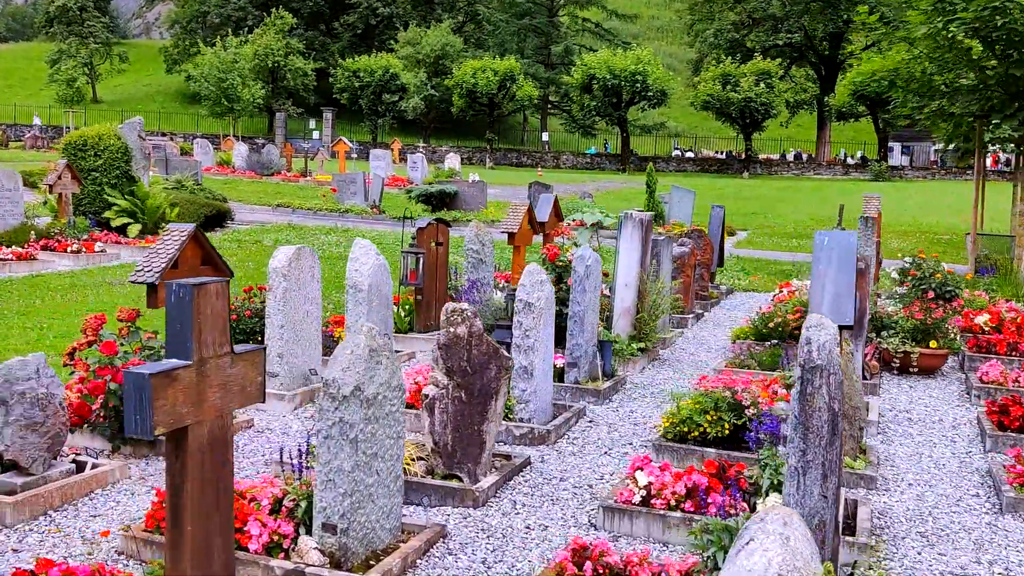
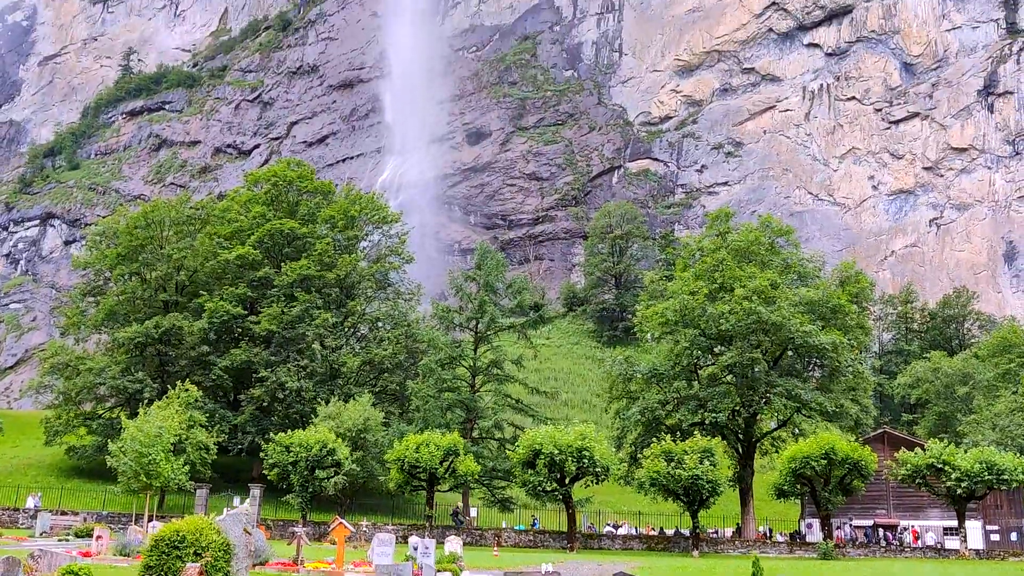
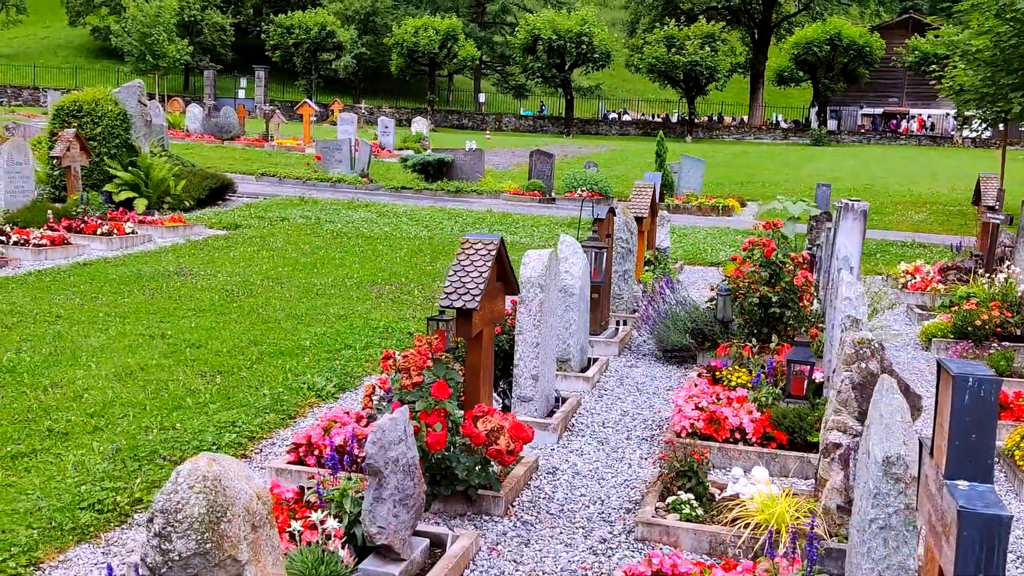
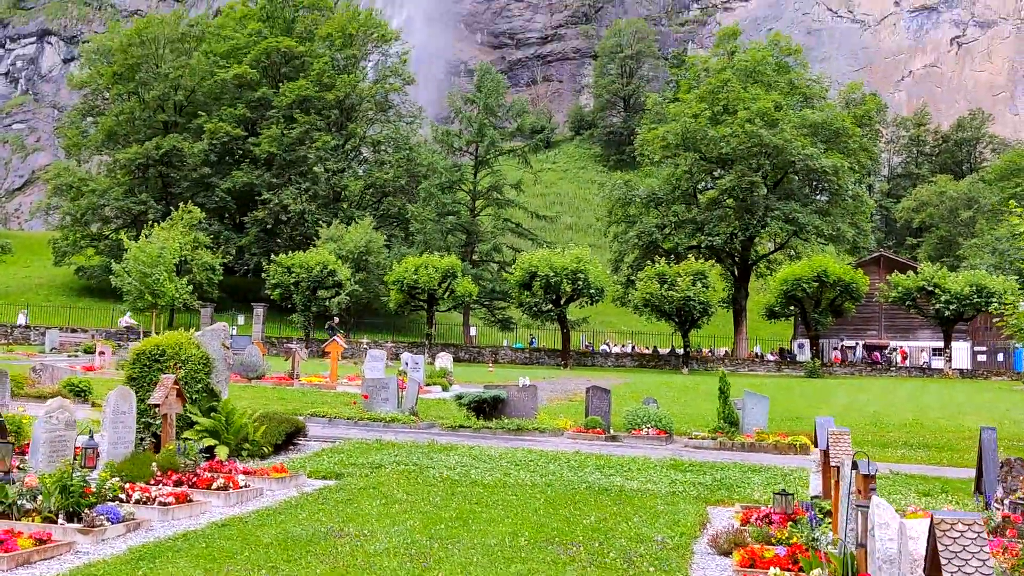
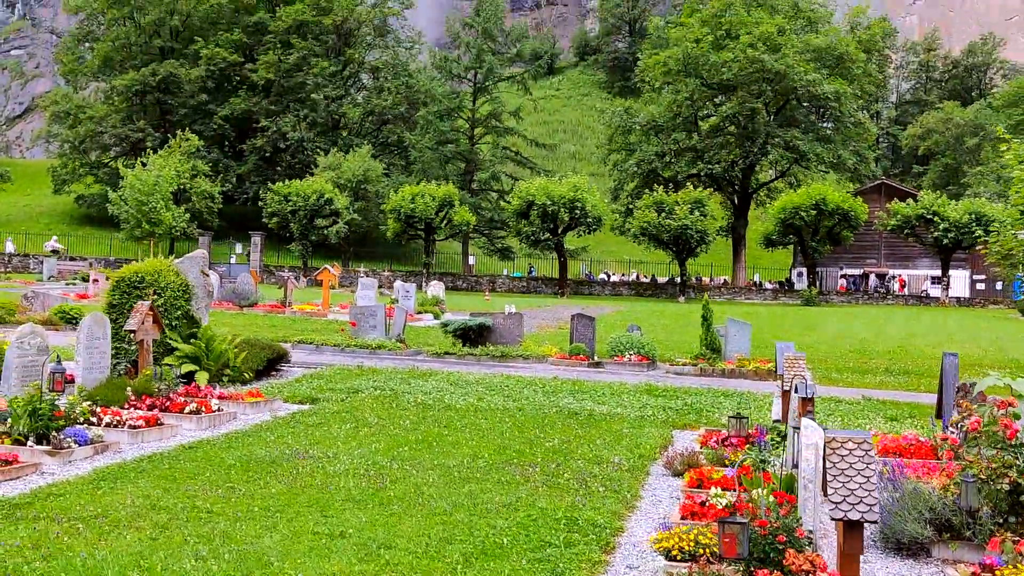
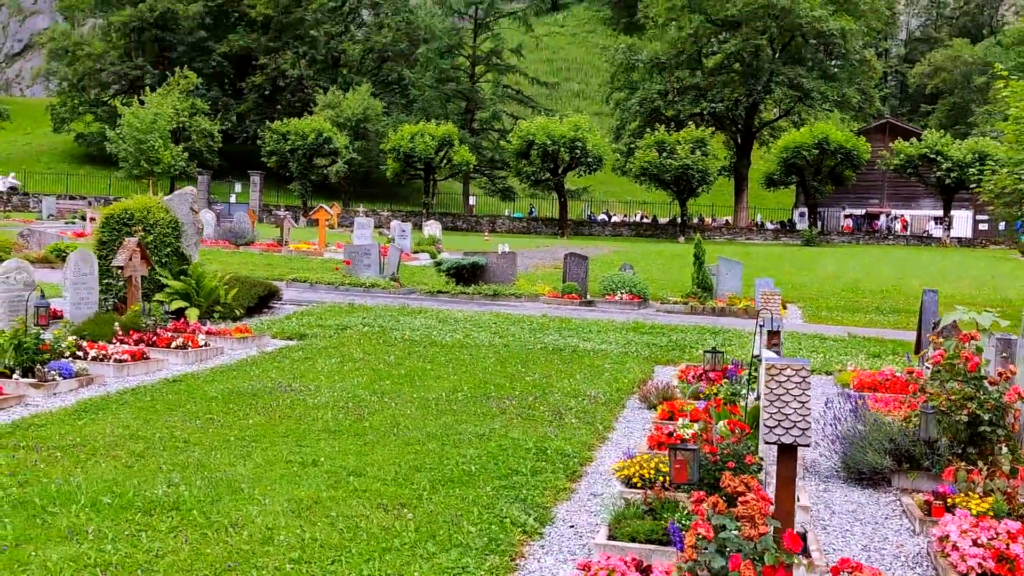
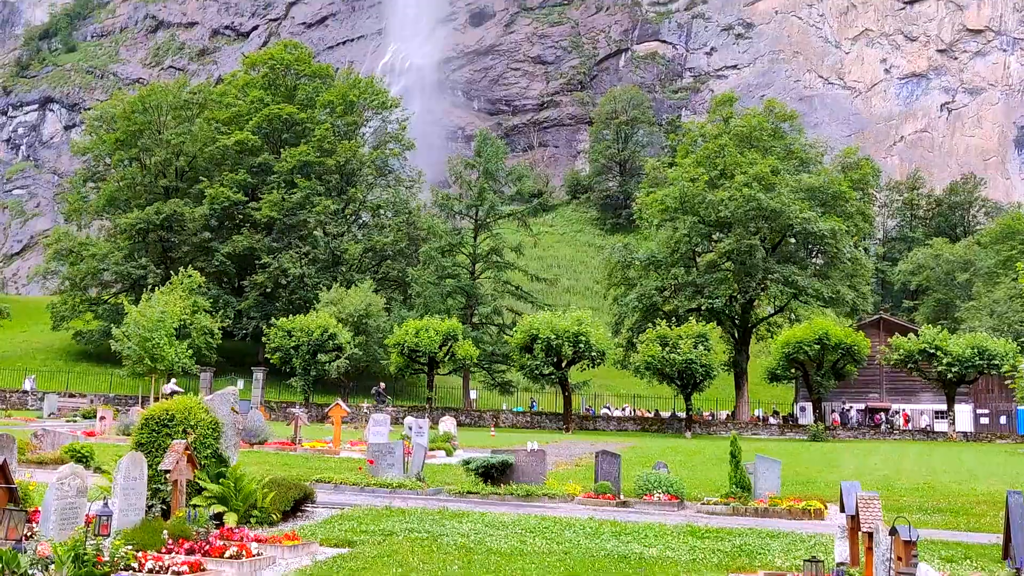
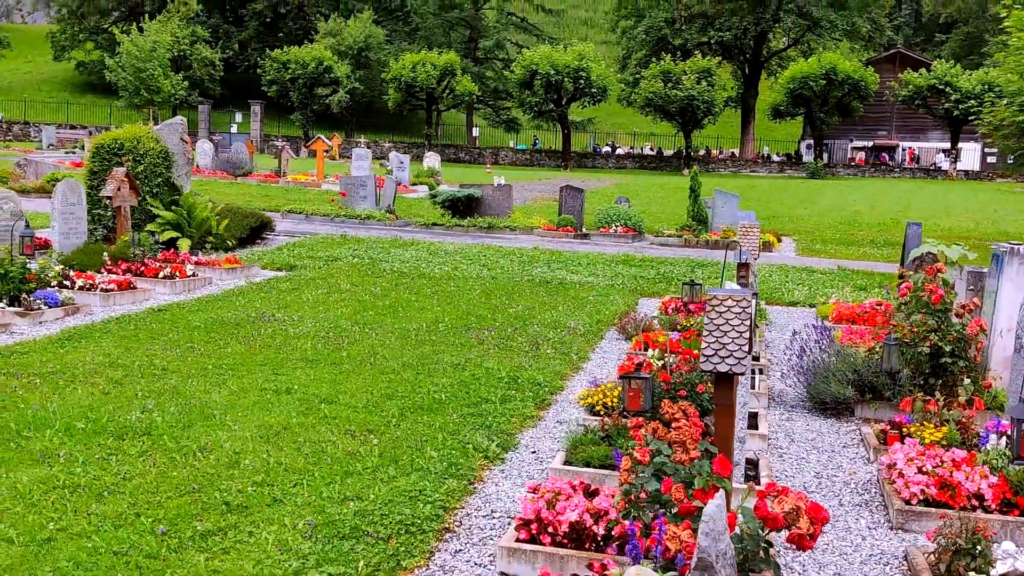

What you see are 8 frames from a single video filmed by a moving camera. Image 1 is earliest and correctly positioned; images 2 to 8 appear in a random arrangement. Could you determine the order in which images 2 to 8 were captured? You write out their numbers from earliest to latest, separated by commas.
3, 8, 6, 5, 4, 7, 2
